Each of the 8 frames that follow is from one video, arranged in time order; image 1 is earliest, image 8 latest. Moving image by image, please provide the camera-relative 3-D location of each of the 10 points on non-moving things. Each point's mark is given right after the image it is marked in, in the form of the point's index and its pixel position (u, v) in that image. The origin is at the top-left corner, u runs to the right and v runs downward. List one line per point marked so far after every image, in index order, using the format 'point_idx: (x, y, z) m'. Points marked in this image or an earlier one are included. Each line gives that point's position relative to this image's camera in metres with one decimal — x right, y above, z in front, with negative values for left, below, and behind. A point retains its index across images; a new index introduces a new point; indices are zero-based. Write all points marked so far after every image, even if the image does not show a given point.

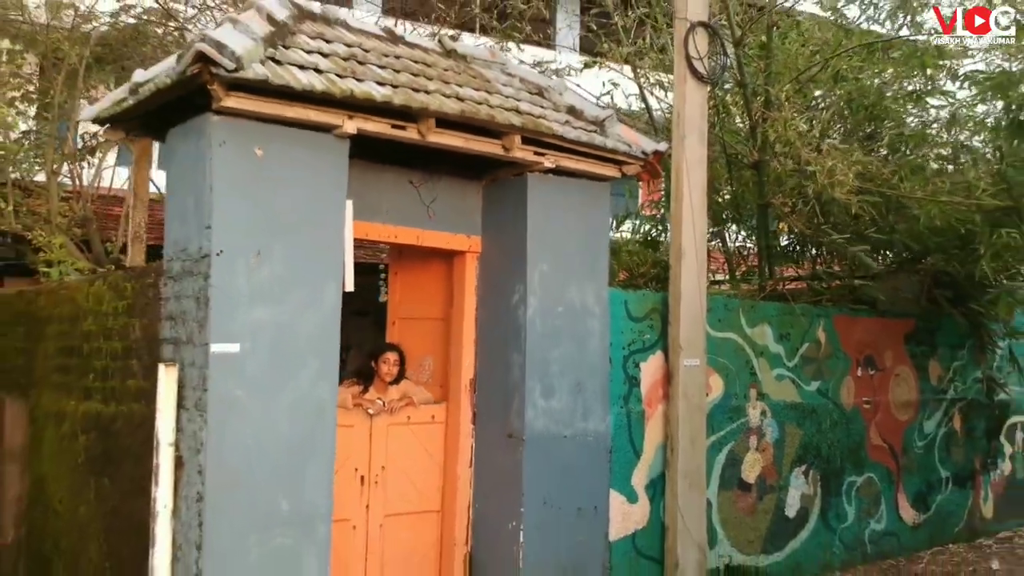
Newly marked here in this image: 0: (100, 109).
0: (-1.7, +0.7, +4.1) m
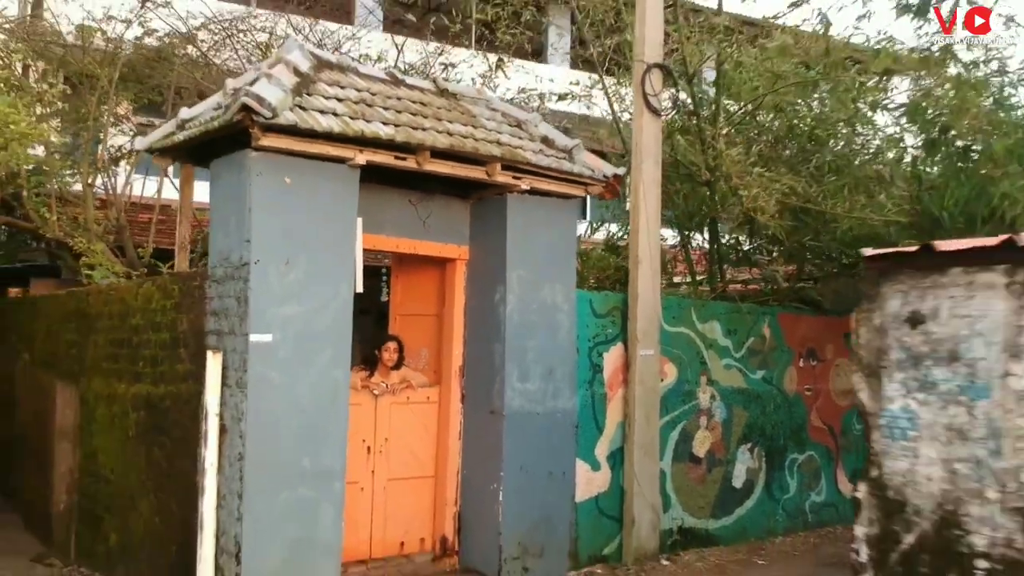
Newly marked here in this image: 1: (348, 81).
0: (-1.8, +0.7, +4.9) m
1: (-0.8, +1.0, +4.7) m
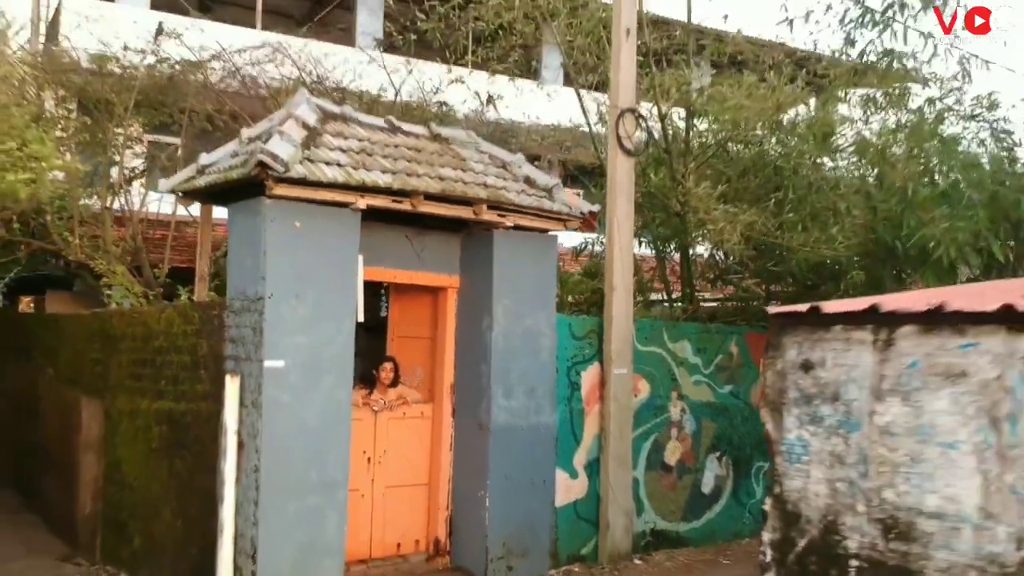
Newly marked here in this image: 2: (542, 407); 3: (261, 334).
0: (-1.8, +0.6, +5.4) m
1: (-0.9, +0.8, +5.3) m
2: (+0.2, -0.7, +5.7) m
3: (-1.2, -0.2, +4.7) m
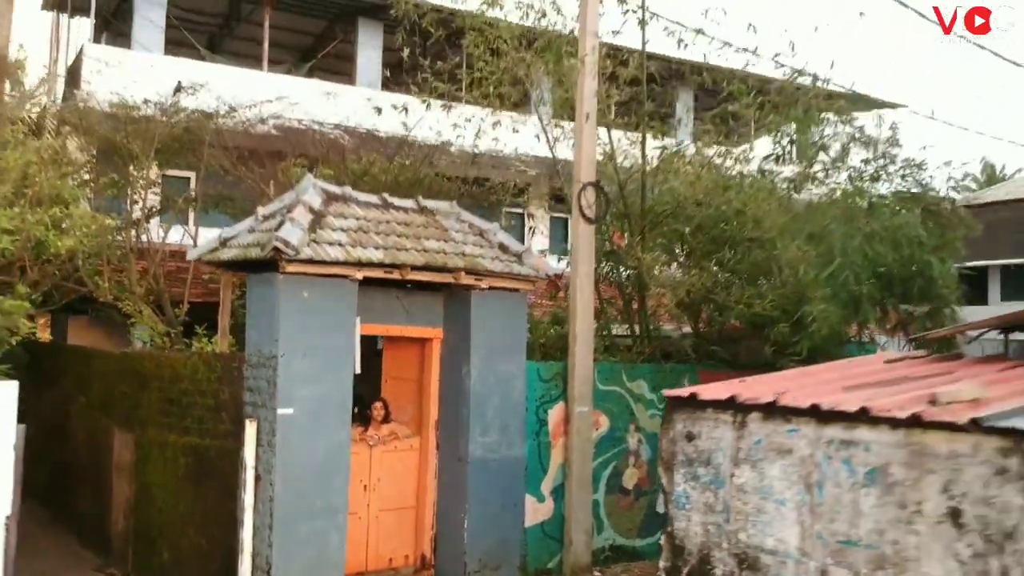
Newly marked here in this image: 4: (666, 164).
0: (-2.0, +0.2, +6.4) m
1: (-1.0, +0.5, +6.2) m
2: (0.0, -1.0, +6.7) m
3: (-1.4, -0.6, +5.7) m
4: (+1.3, +1.0, +8.1) m
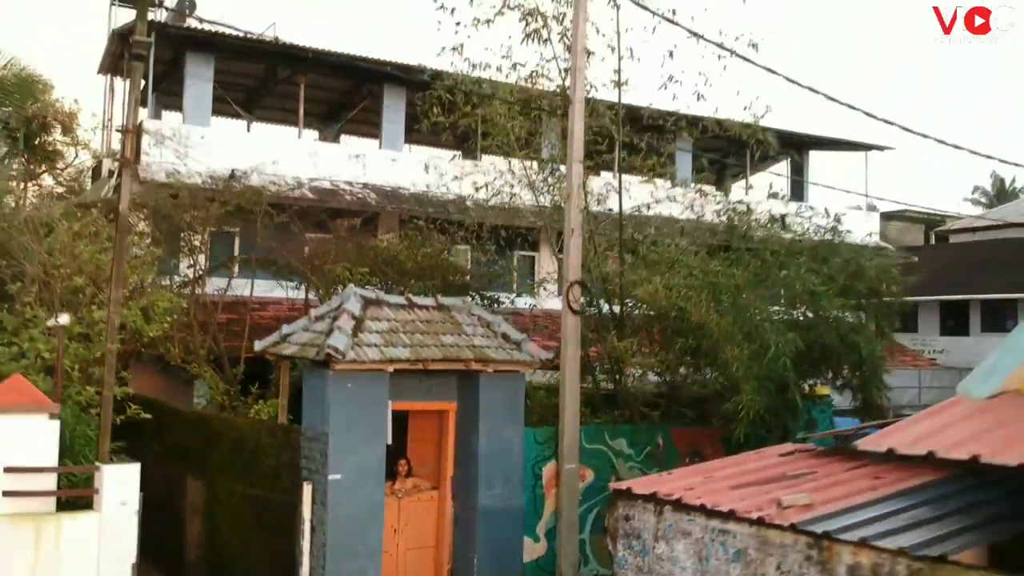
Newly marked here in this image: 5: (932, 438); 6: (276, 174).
0: (-2.0, -0.5, +8.1) m
1: (-1.0, -0.2, +7.9) m
2: (0.0, -1.7, +8.3) m
3: (-1.4, -1.2, +7.3) m
4: (+1.3, +0.3, +9.7) m
5: (+1.8, -0.7, +4.4) m
6: (-3.5, +1.7, +14.9) m
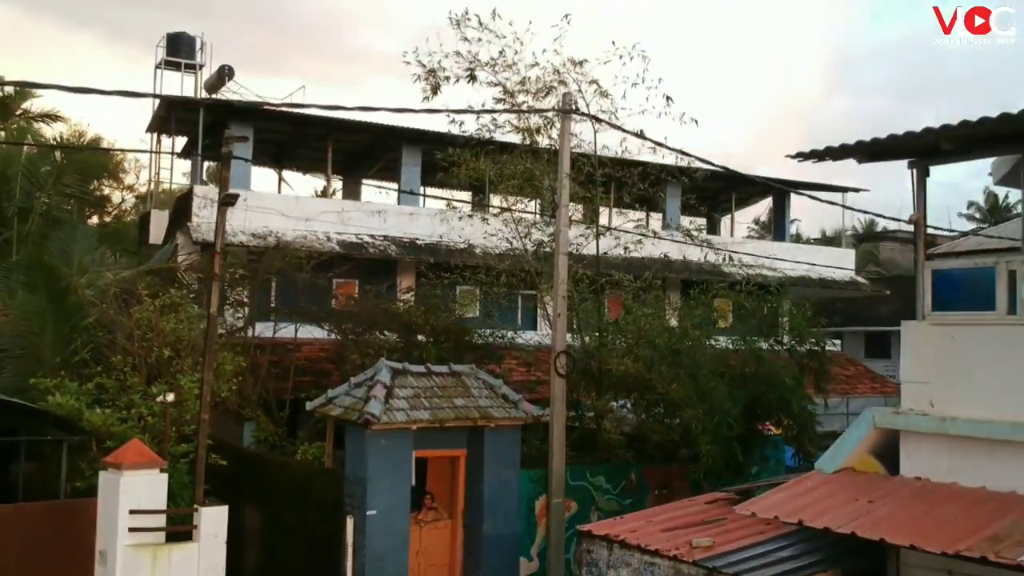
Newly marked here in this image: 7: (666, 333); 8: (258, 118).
0: (-2.0, -1.2, +10.2) m
1: (-1.0, -1.0, +10.0) m
2: (0.0, -2.5, +10.4) m
3: (-1.4, -2.0, +9.4) m
4: (+1.3, -0.4, +11.8) m
5: (+1.8, -1.4, +6.4) m
6: (-3.5, +1.0, +17.1) m
7: (+1.7, -0.5, +11.5) m
8: (-4.6, +3.1, +18.1) m
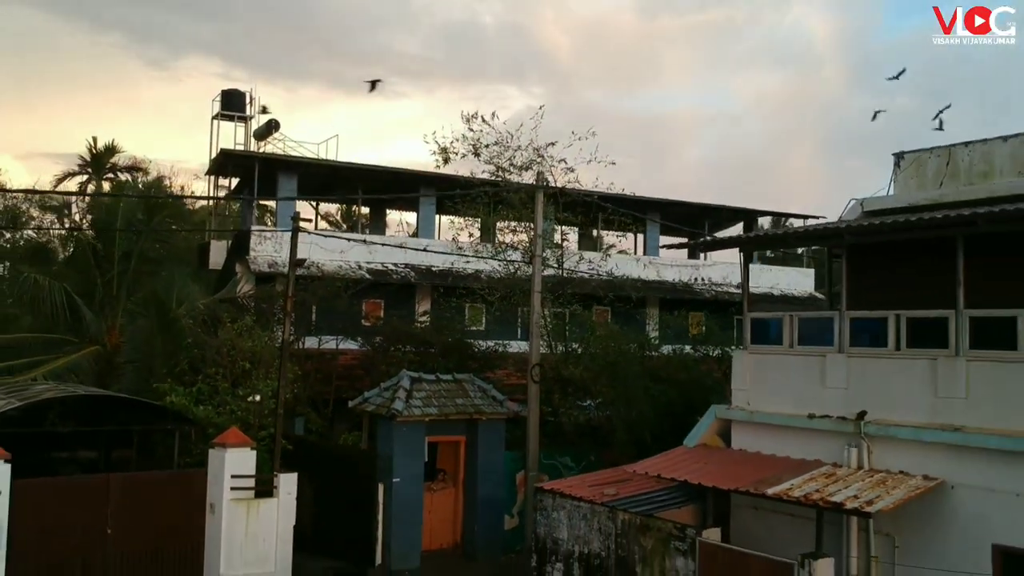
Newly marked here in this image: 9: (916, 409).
0: (-2.2, -1.6, +14.0) m
1: (-1.2, -1.4, +13.8) m
2: (-0.2, -2.9, +14.2) m
3: (-1.6, -2.4, +13.3) m
4: (+1.1, -0.9, +15.6) m
5: (+1.5, -1.8, +10.2) m
6: (-3.6, +0.6, +20.9) m
7: (+1.6, -0.9, +15.3) m
8: (-4.7, +2.7, +22.0) m
9: (+3.4, -1.0, +8.4) m
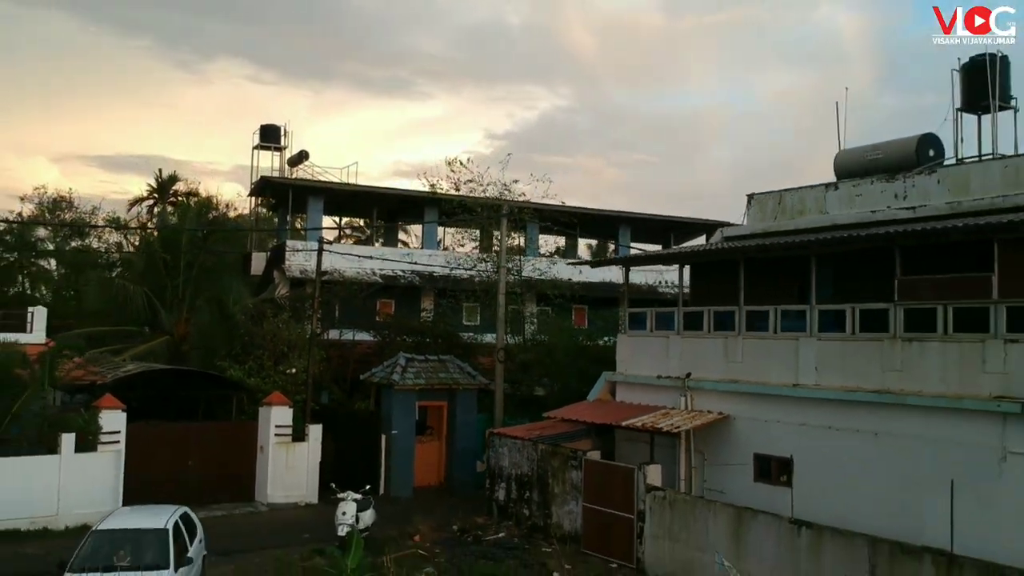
0: (-2.8, -1.7, +18.9) m
1: (-1.8, -1.4, +18.6) m
2: (-0.8, -2.9, +19.0) m
3: (-2.2, -2.5, +18.1) m
4: (+0.6, -0.9, +20.3) m
5: (+0.8, -1.9, +14.9) m
6: (-3.9, +0.5, +25.8) m
7: (+1.0, -1.0, +20.0) m
8: (-5.0, +2.6, +26.9) m
9: (+2.7, -1.1, +13.1) m
